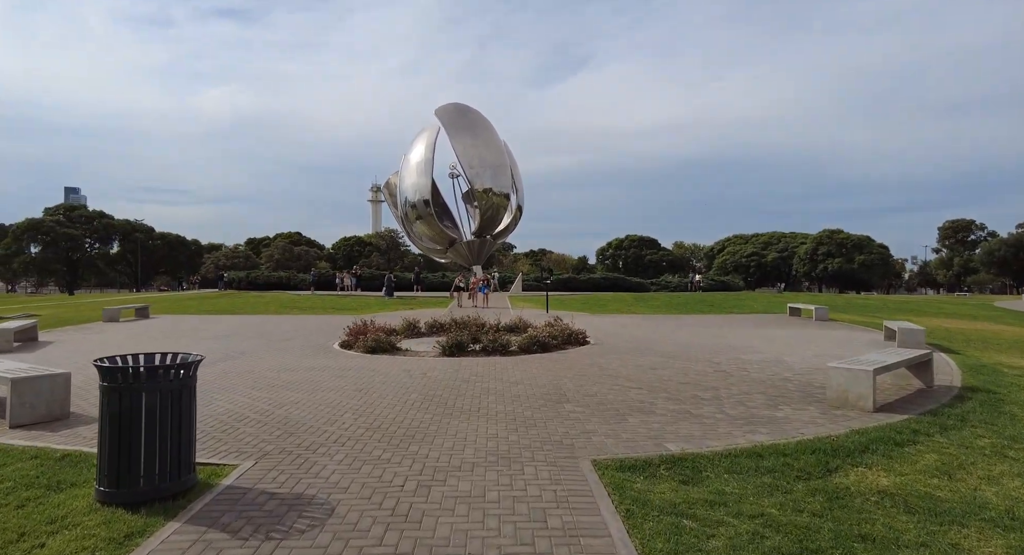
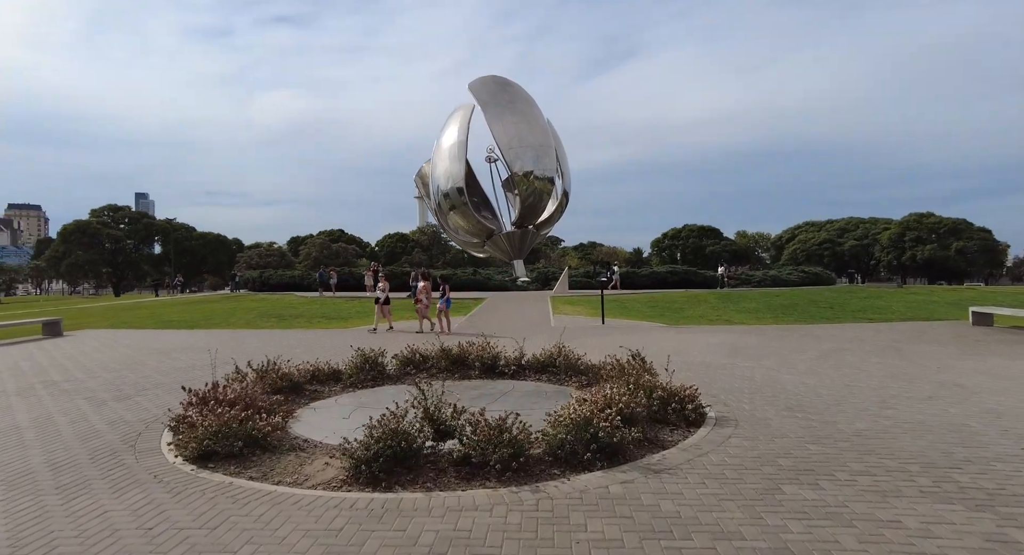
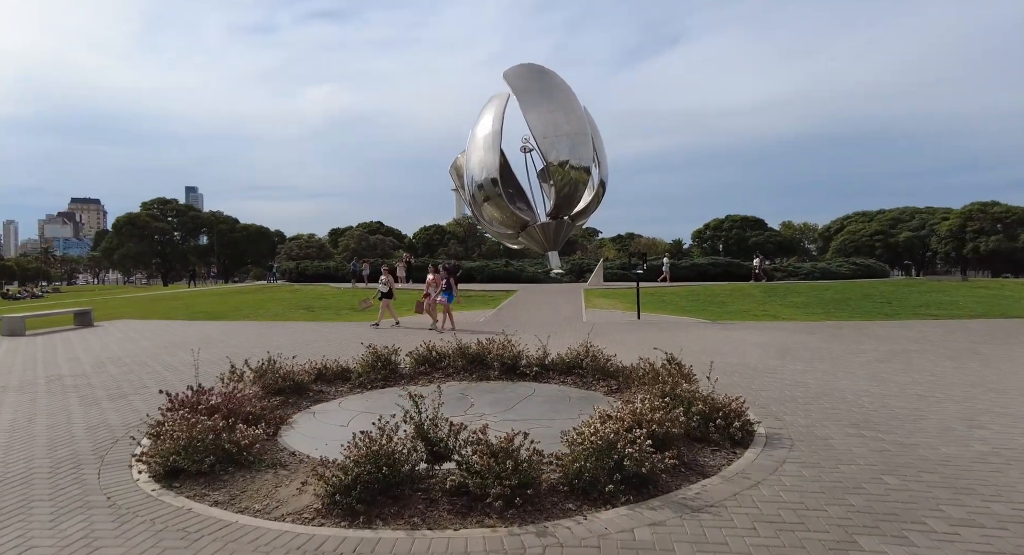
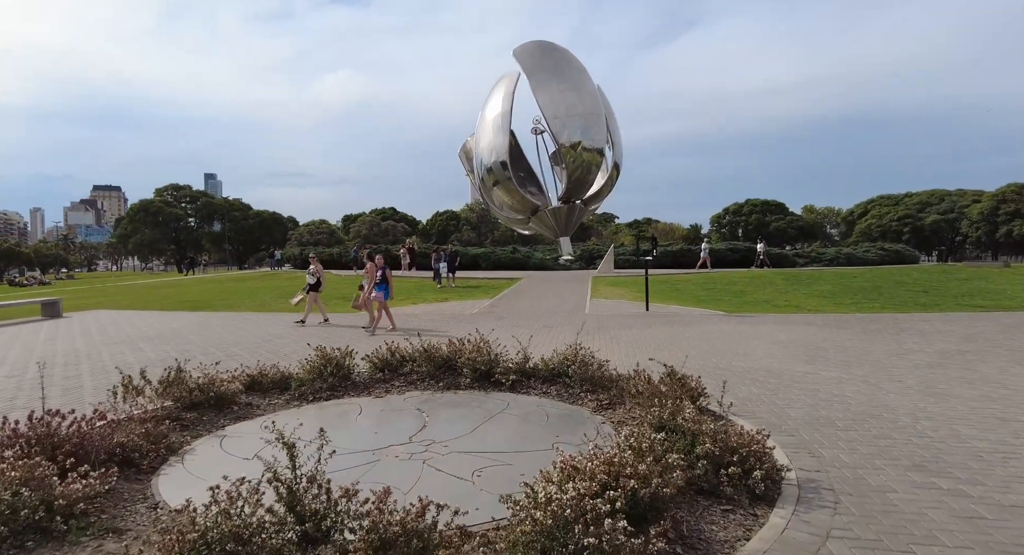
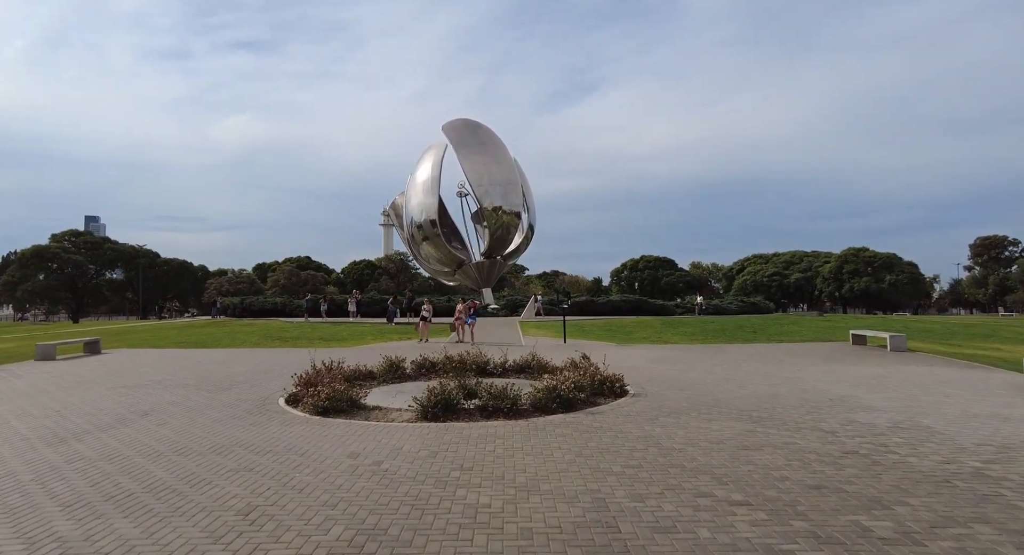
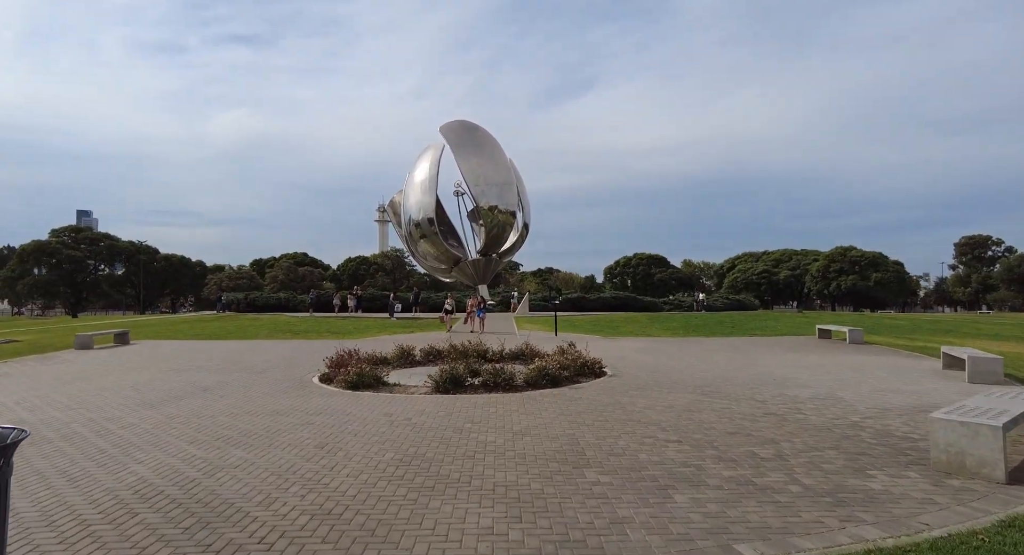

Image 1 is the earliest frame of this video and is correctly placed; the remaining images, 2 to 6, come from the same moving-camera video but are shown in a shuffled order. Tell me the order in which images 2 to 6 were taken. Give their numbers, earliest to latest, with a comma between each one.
6, 5, 2, 3, 4
